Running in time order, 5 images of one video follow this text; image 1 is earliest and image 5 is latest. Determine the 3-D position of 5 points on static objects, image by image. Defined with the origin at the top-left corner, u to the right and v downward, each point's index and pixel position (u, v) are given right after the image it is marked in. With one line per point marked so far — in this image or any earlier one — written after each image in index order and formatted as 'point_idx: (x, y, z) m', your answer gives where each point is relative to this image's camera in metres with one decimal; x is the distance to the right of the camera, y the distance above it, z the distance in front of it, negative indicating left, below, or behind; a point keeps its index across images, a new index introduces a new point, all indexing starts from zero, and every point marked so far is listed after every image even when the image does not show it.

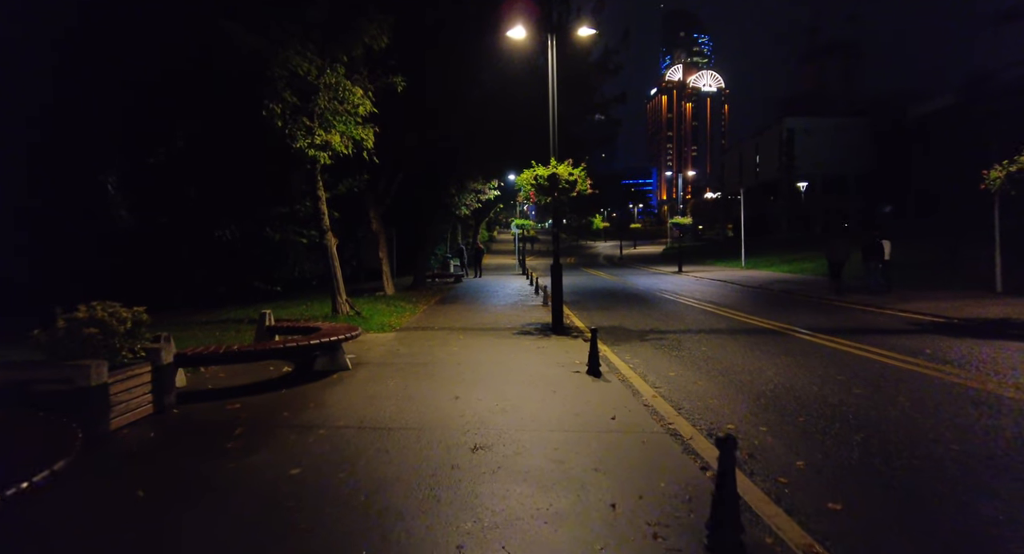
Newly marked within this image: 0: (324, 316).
0: (-4.5, -1.0, +14.1) m
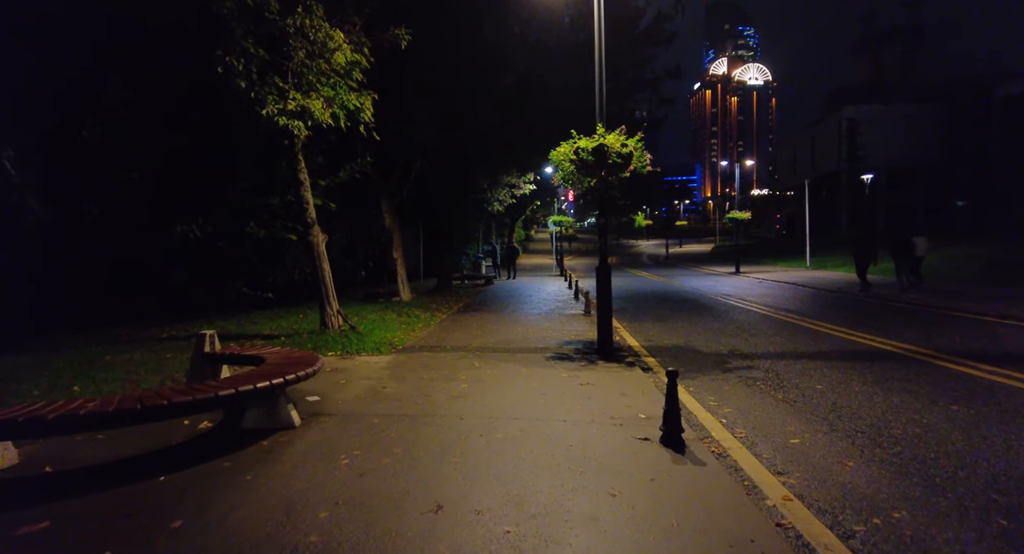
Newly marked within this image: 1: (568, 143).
0: (-3.9, -1.1, +11.3) m
1: (+1.0, +2.3, +10.0) m
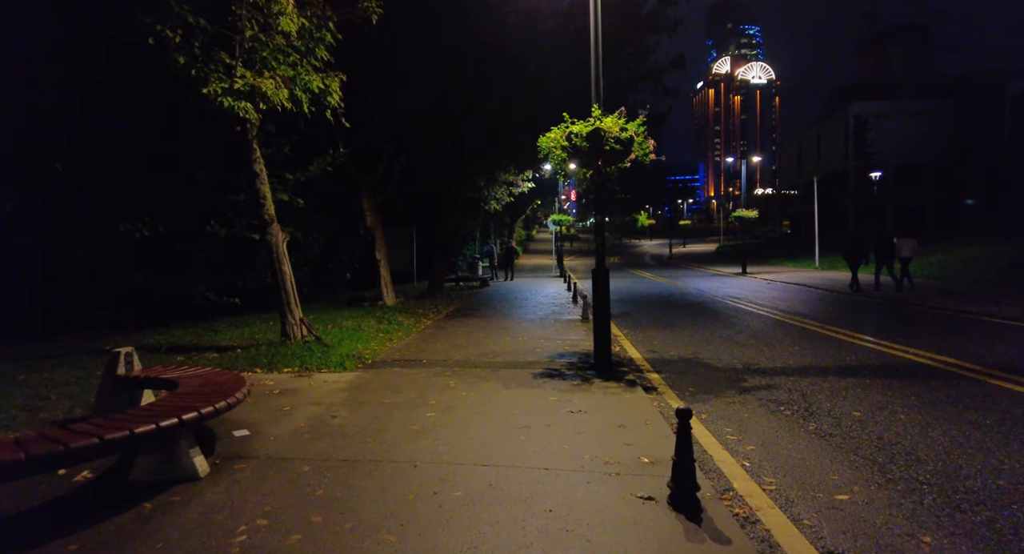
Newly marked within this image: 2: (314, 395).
0: (-4.1, -1.1, +10.0) m
1: (+0.7, +2.2, +8.7) m
2: (-2.4, -1.4, +7.3) m
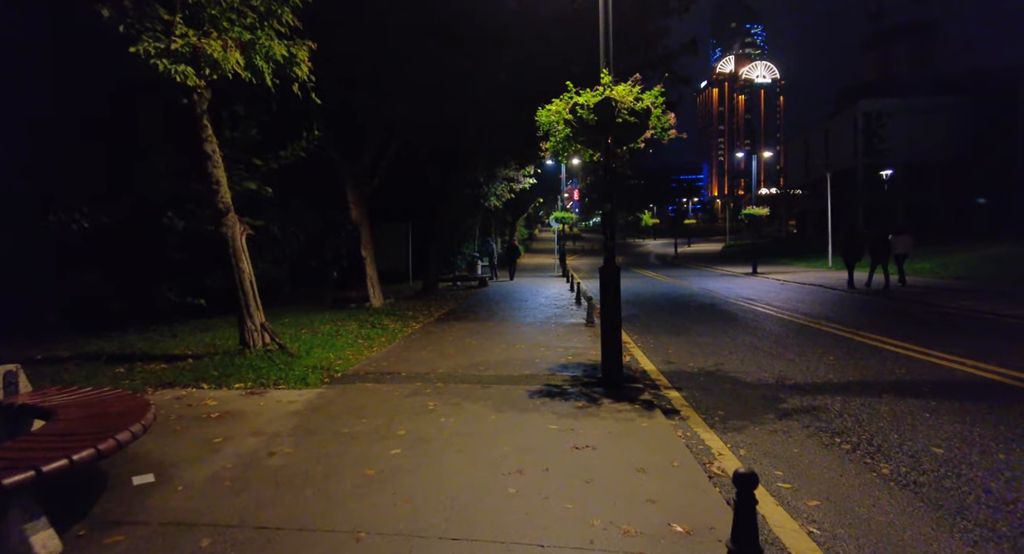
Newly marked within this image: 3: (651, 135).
0: (-4.2, -1.1, +8.7) m
1: (+0.6, +2.2, +7.4) m
2: (-2.5, -1.4, +5.9) m
3: (+1.7, +1.8, +7.4) m
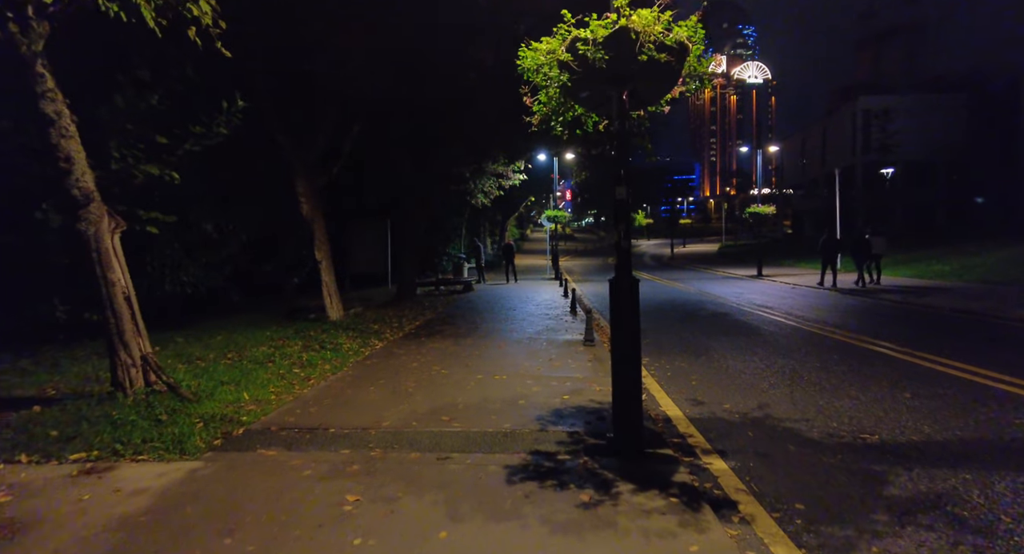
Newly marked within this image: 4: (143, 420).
0: (-4.5, -1.3, +6.3) m
1: (+0.4, +2.1, +5.0) m
2: (-2.8, -1.6, +3.5) m
3: (+1.5, +1.6, +5.1) m
4: (-3.5, -1.3, +5.7) m
